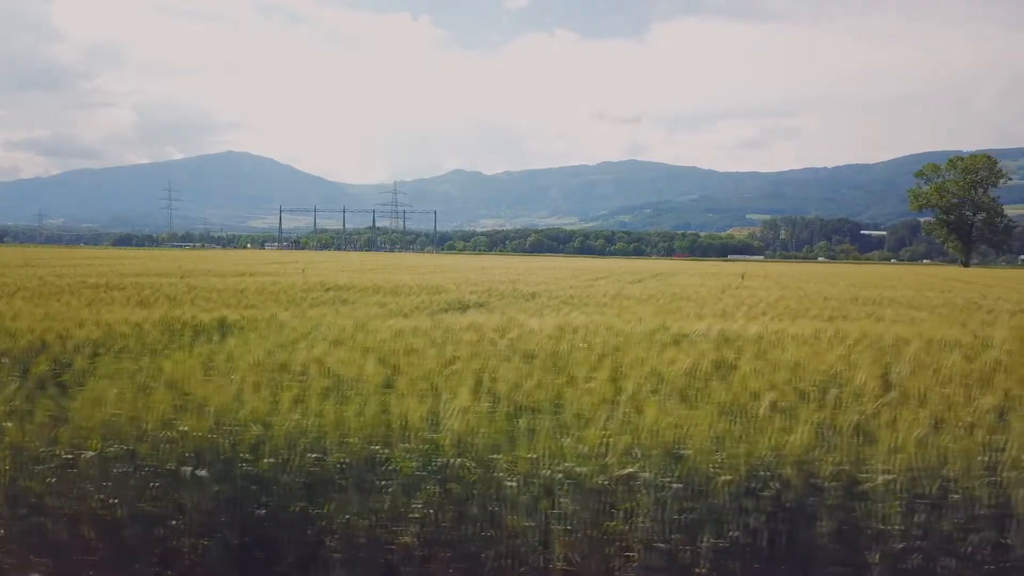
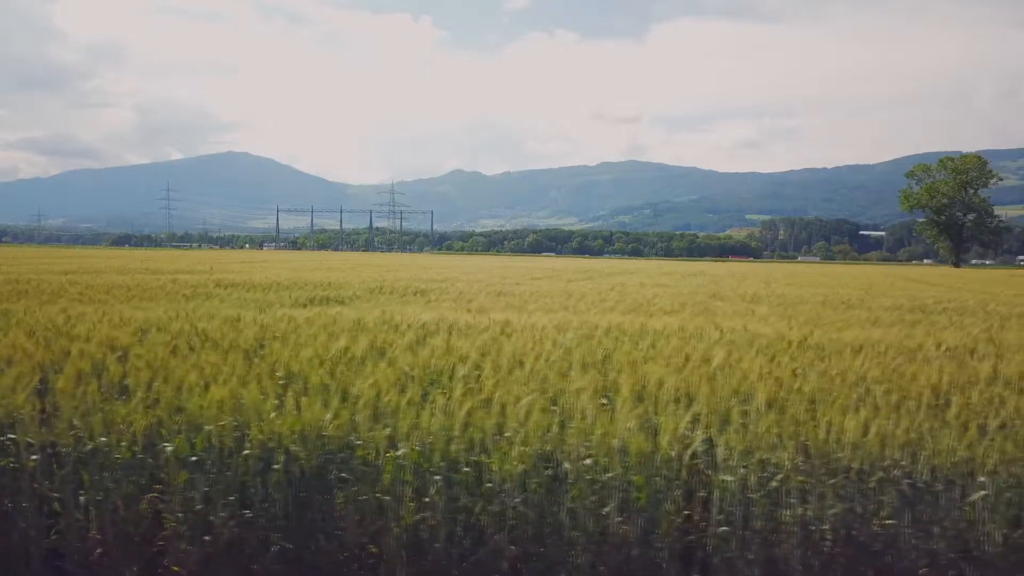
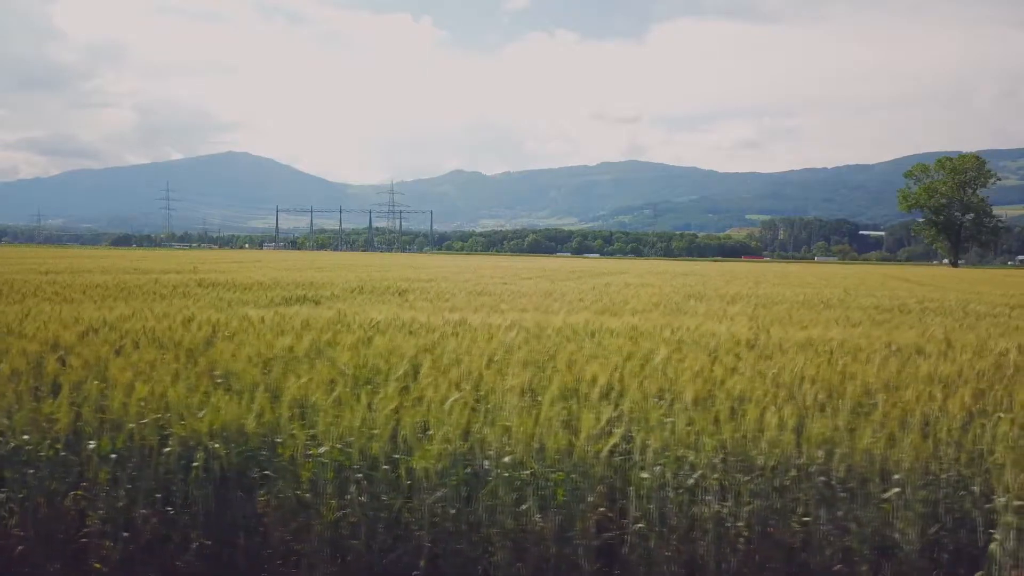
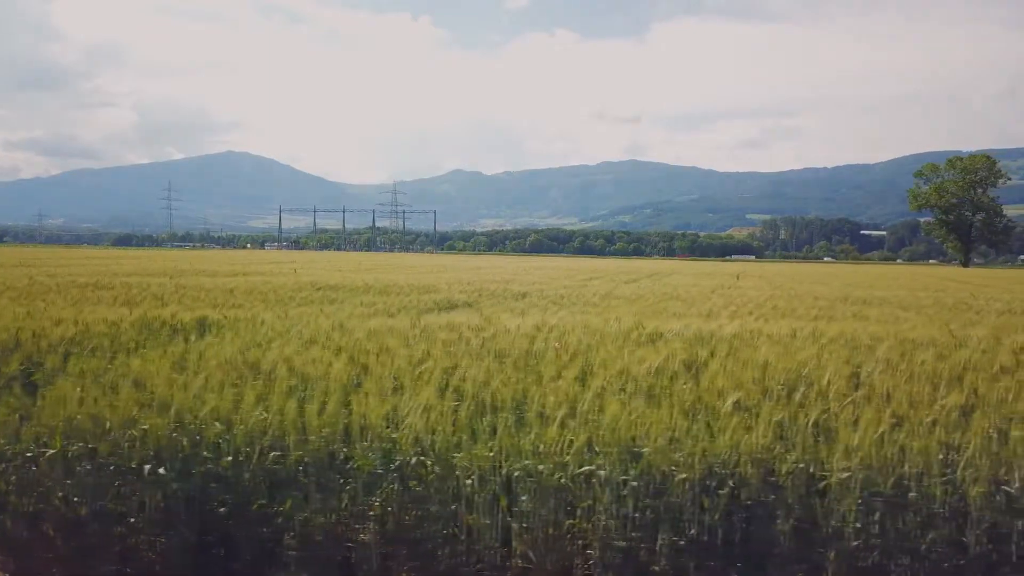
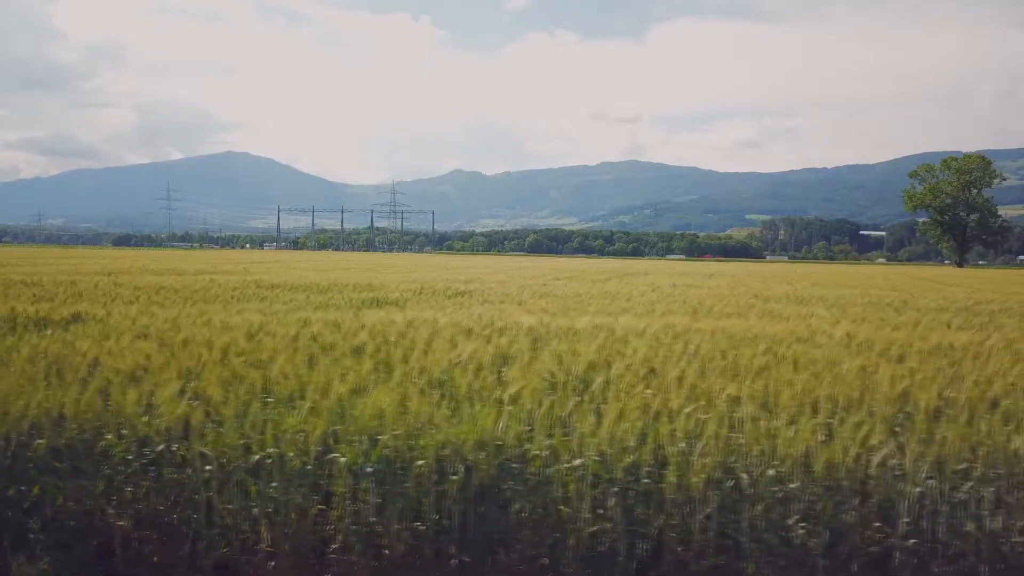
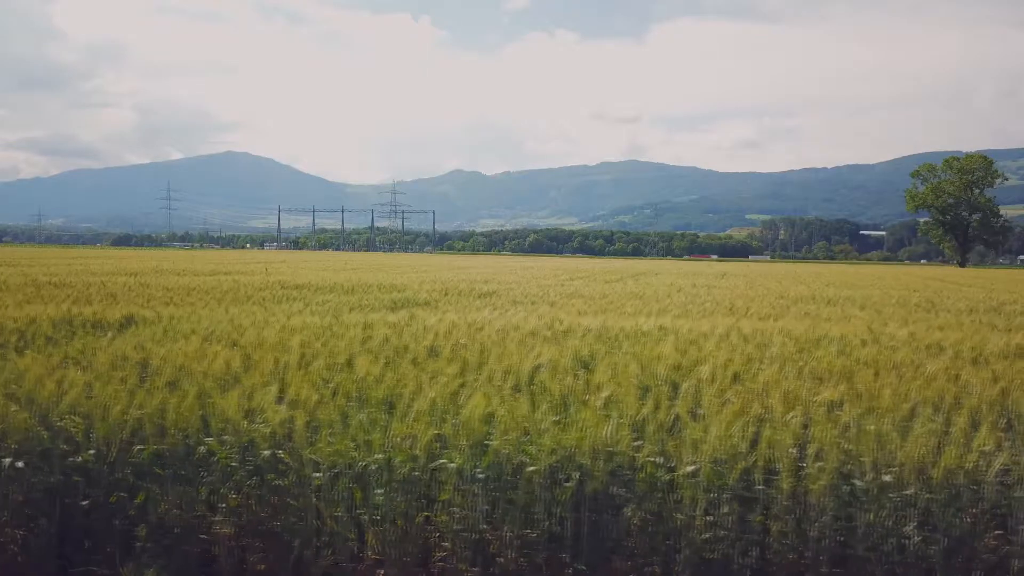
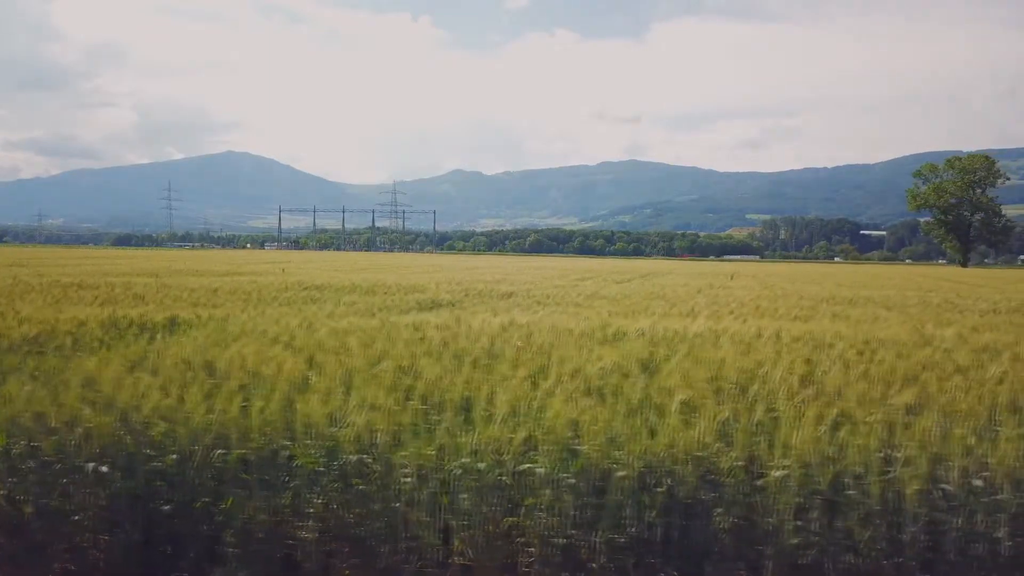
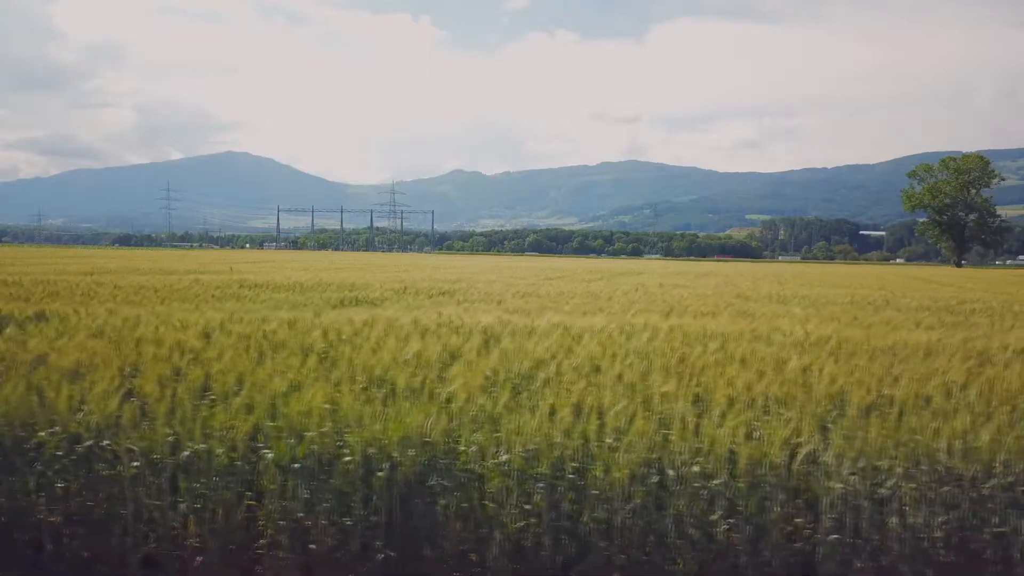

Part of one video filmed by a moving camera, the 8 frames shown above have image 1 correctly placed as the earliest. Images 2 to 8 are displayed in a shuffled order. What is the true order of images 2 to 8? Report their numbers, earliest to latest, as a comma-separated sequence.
4, 7, 6, 5, 8, 2, 3
